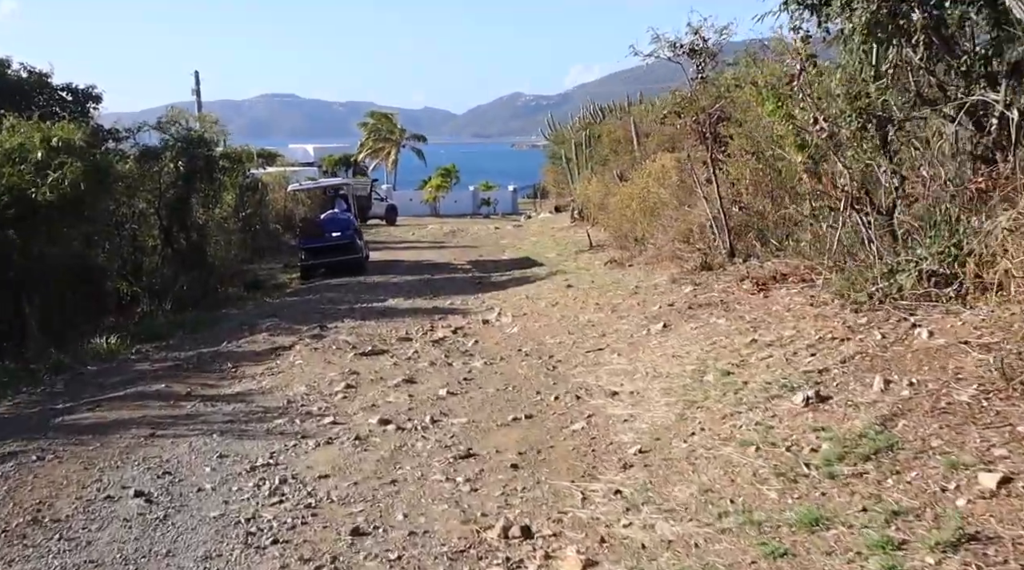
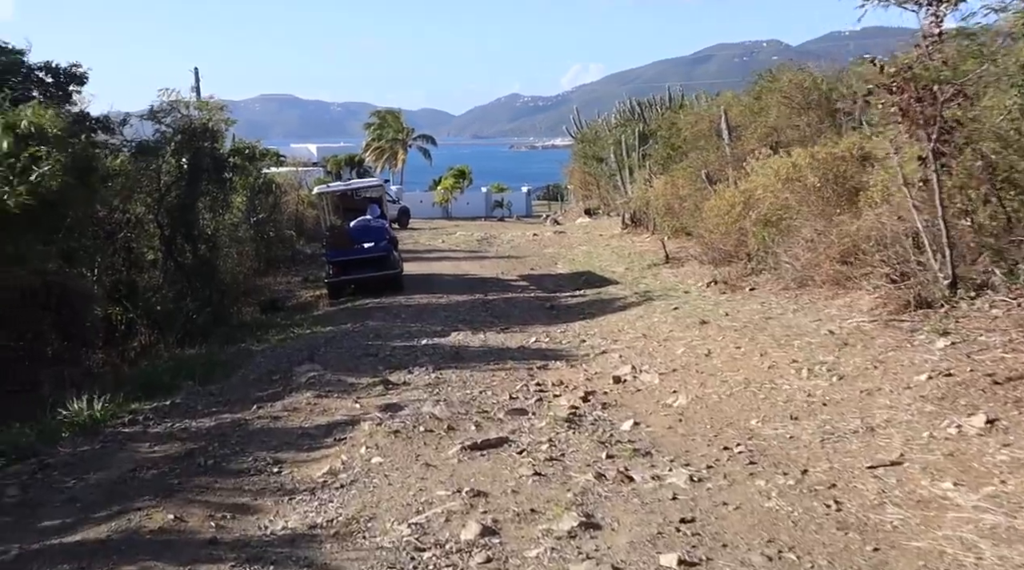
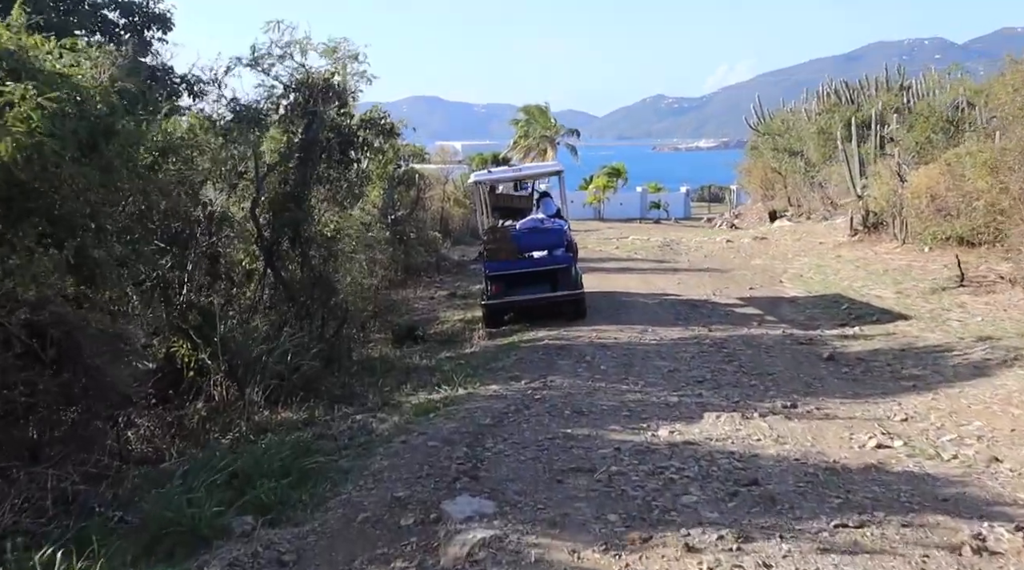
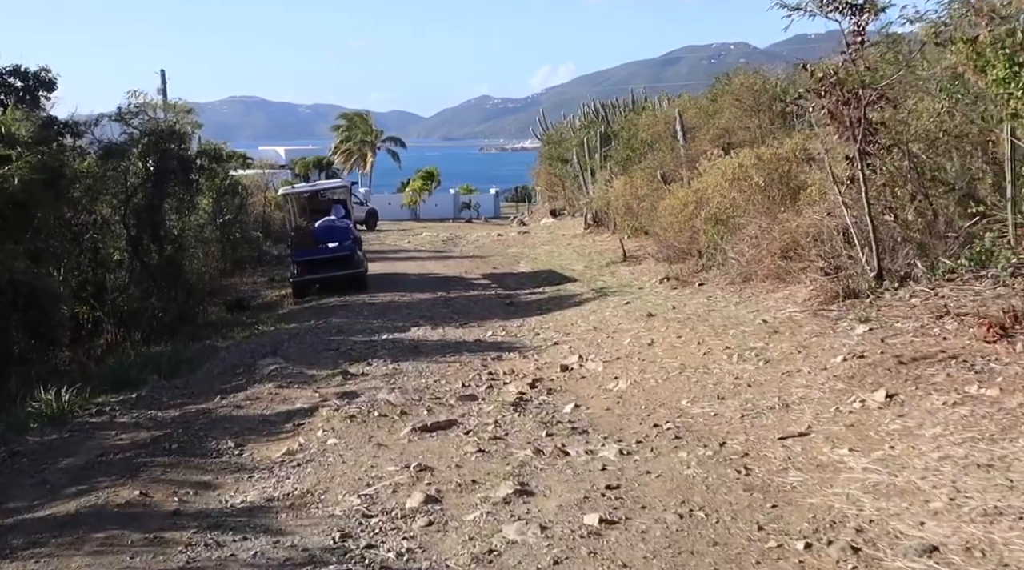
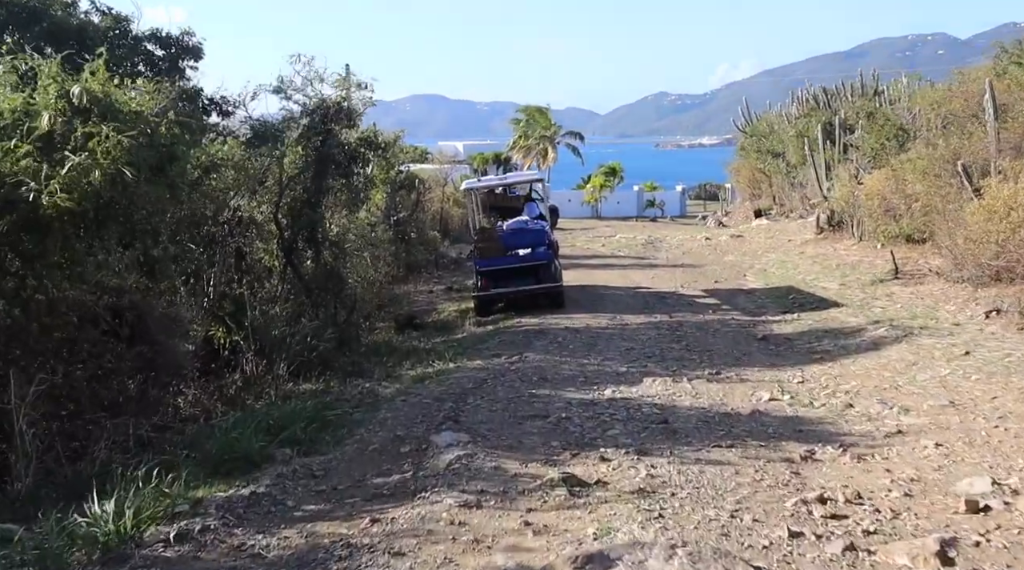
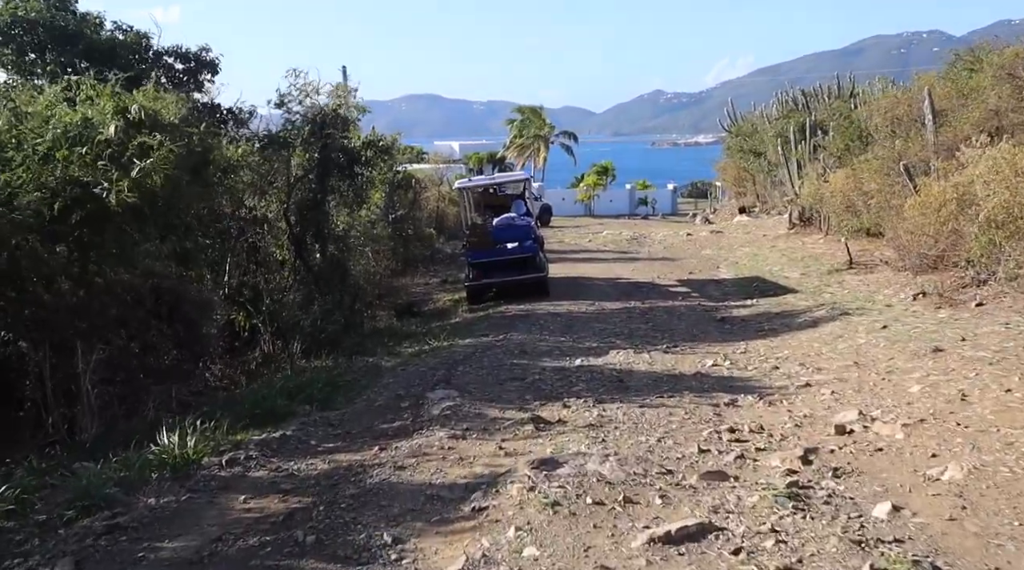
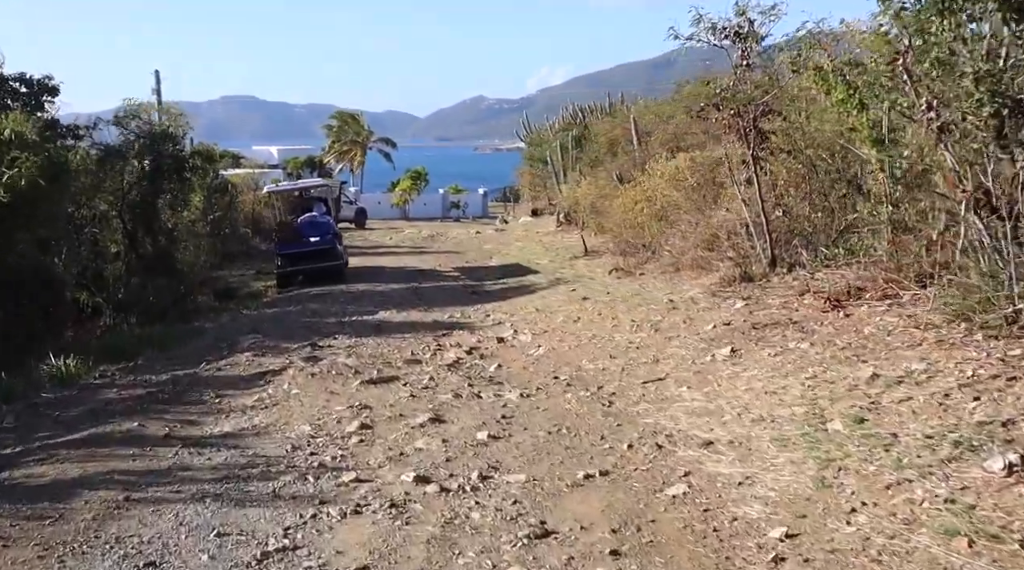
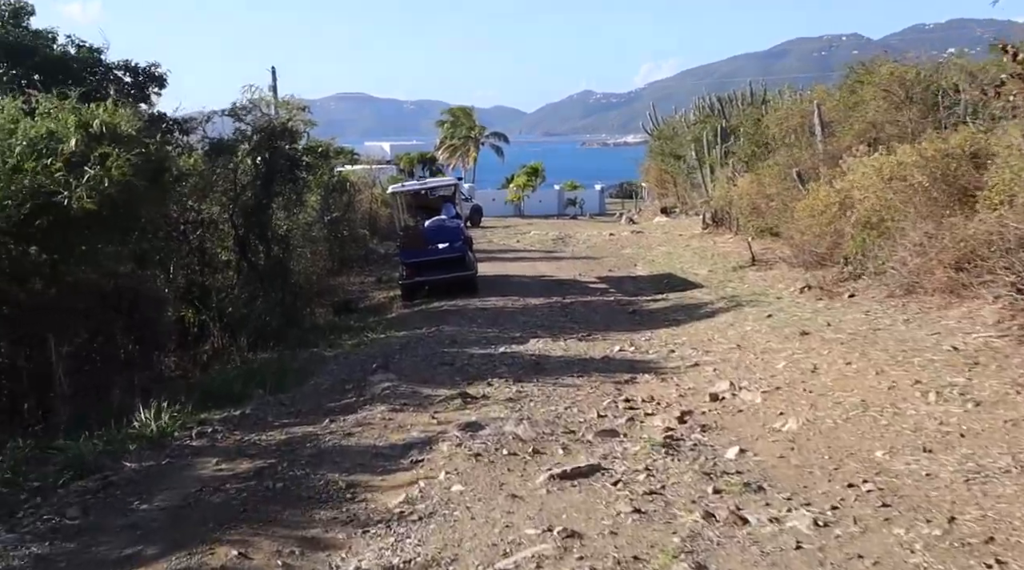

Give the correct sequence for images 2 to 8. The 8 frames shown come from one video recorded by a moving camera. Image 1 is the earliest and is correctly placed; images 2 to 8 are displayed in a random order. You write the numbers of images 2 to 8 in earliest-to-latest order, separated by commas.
7, 4, 2, 8, 6, 5, 3
